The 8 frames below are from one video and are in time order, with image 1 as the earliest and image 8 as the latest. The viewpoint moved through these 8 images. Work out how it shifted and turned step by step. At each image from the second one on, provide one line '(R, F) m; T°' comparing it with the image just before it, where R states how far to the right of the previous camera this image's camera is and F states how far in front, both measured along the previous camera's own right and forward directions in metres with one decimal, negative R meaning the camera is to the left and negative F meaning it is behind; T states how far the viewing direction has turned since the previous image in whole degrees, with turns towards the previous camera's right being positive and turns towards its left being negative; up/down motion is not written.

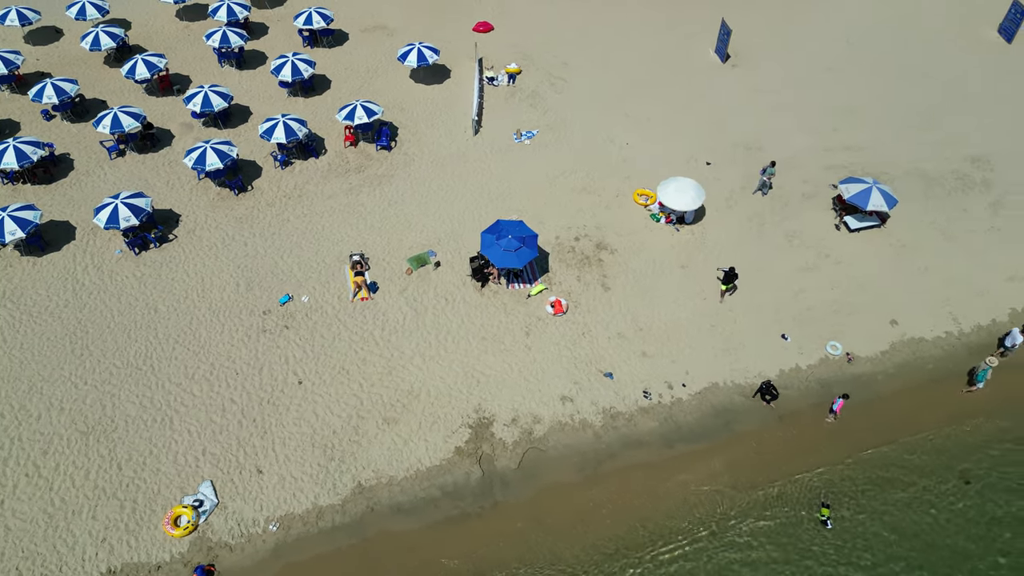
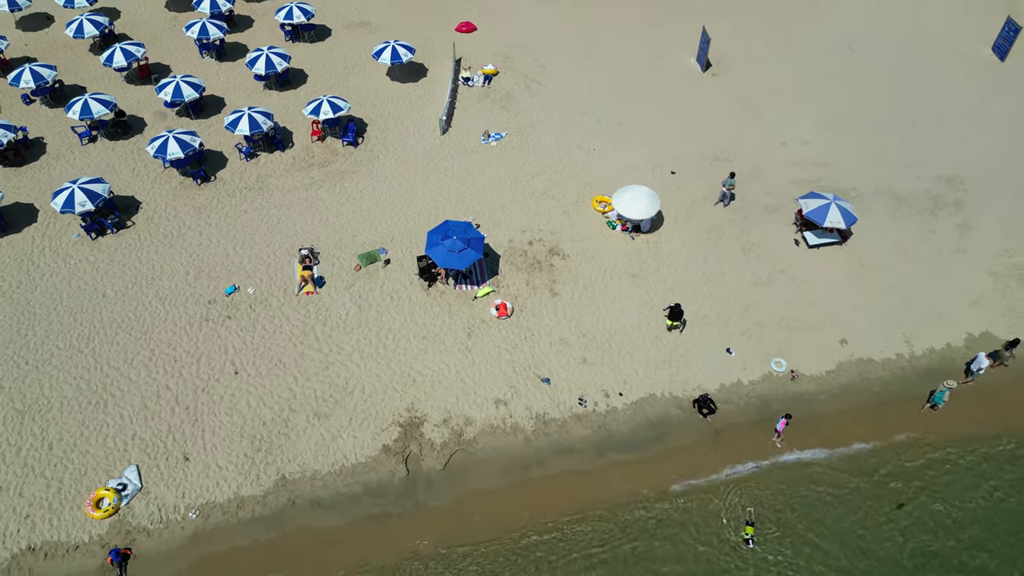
(+1.8, +0.1) m; -2°
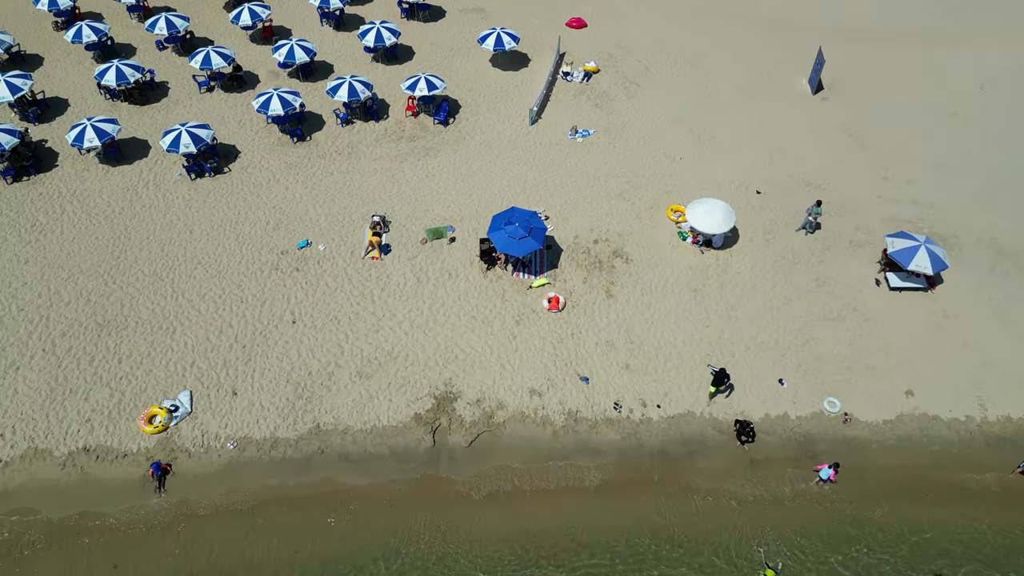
(+1.0, 0.0) m; -8°
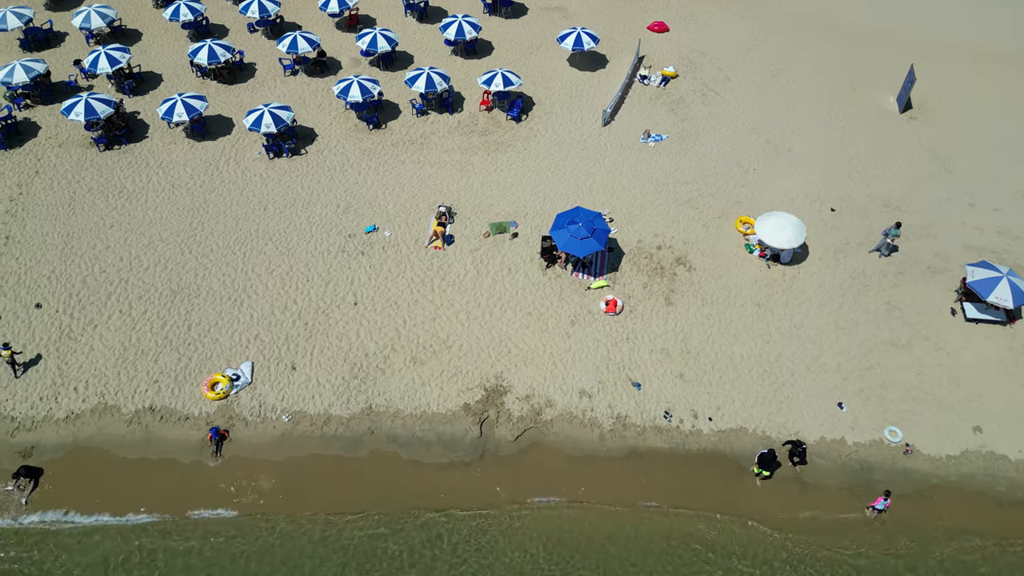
(+0.1, 0.0) m; -5°
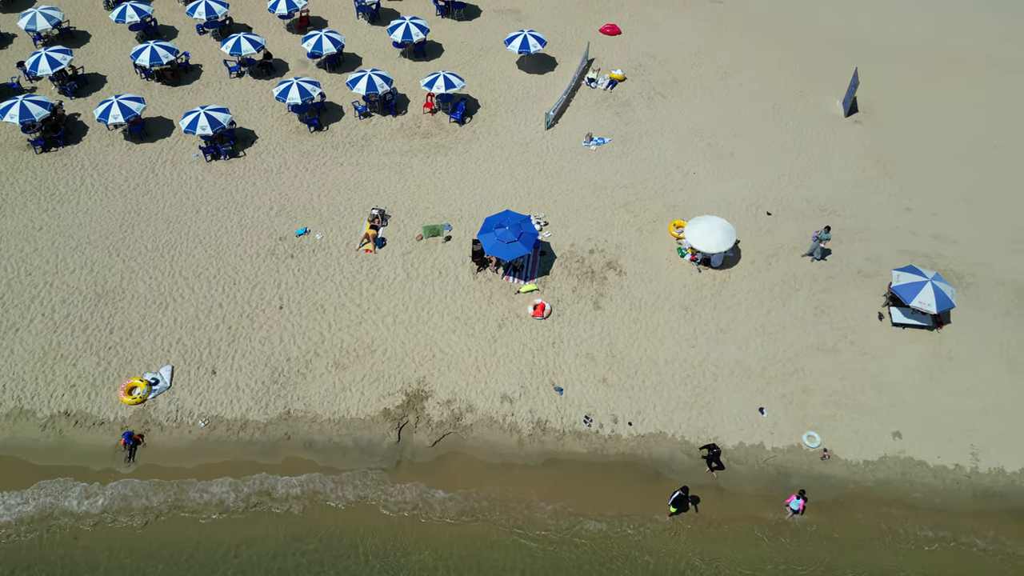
(+1.7, +0.1) m; 0°
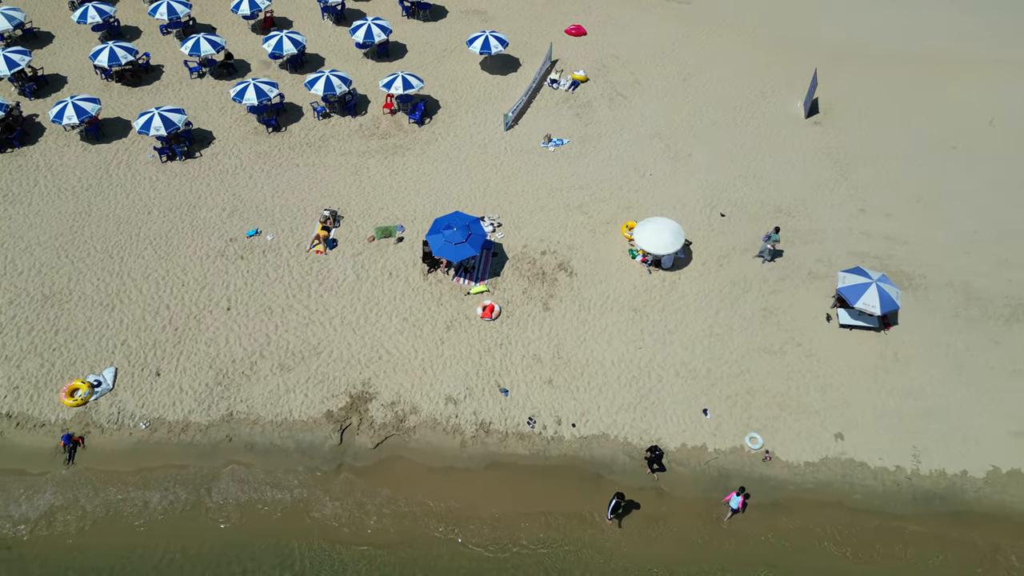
(+1.2, 0.0) m; 0°
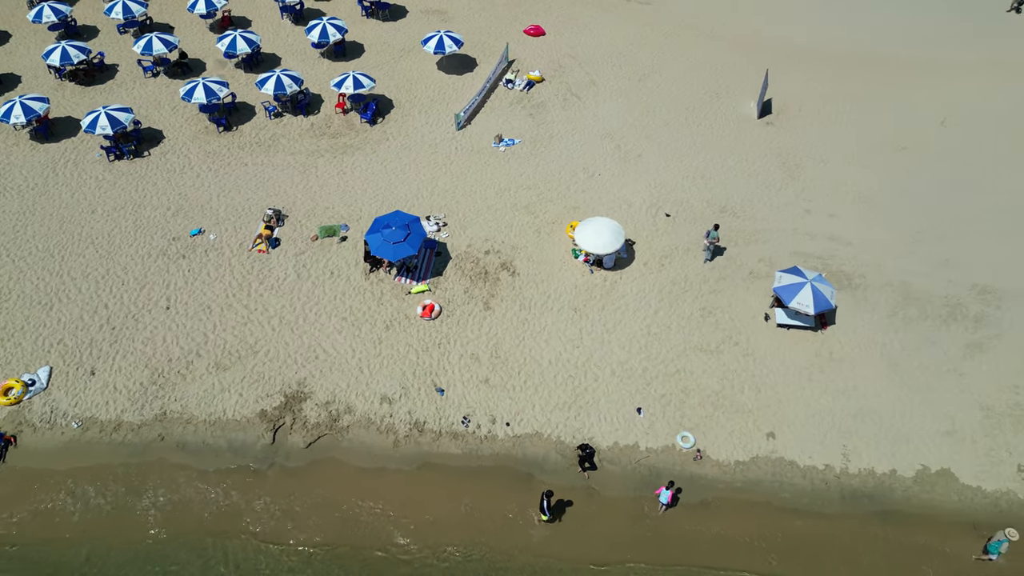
(+1.3, 0.0) m; 0°
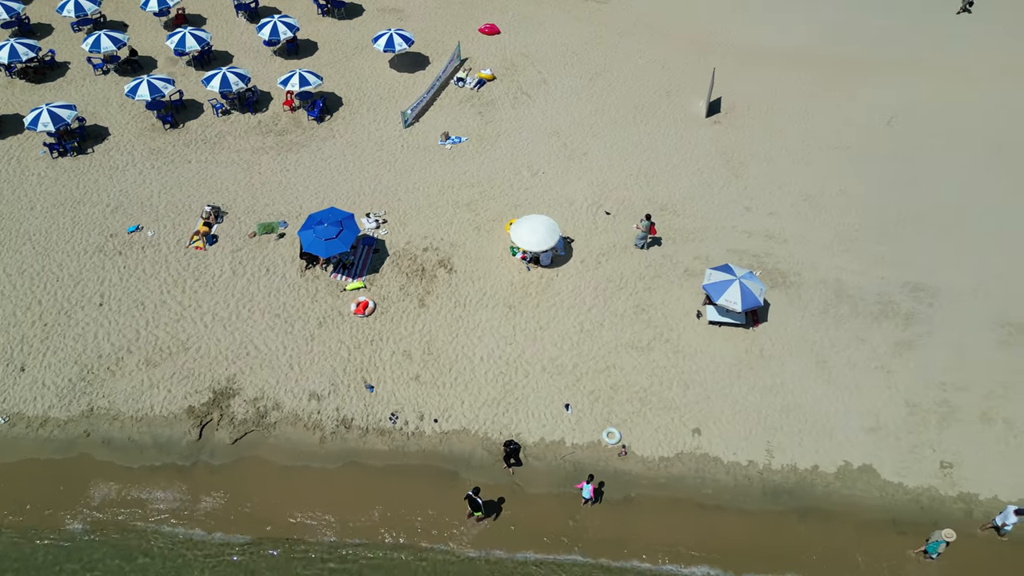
(+1.5, -0.1) m; 0°
